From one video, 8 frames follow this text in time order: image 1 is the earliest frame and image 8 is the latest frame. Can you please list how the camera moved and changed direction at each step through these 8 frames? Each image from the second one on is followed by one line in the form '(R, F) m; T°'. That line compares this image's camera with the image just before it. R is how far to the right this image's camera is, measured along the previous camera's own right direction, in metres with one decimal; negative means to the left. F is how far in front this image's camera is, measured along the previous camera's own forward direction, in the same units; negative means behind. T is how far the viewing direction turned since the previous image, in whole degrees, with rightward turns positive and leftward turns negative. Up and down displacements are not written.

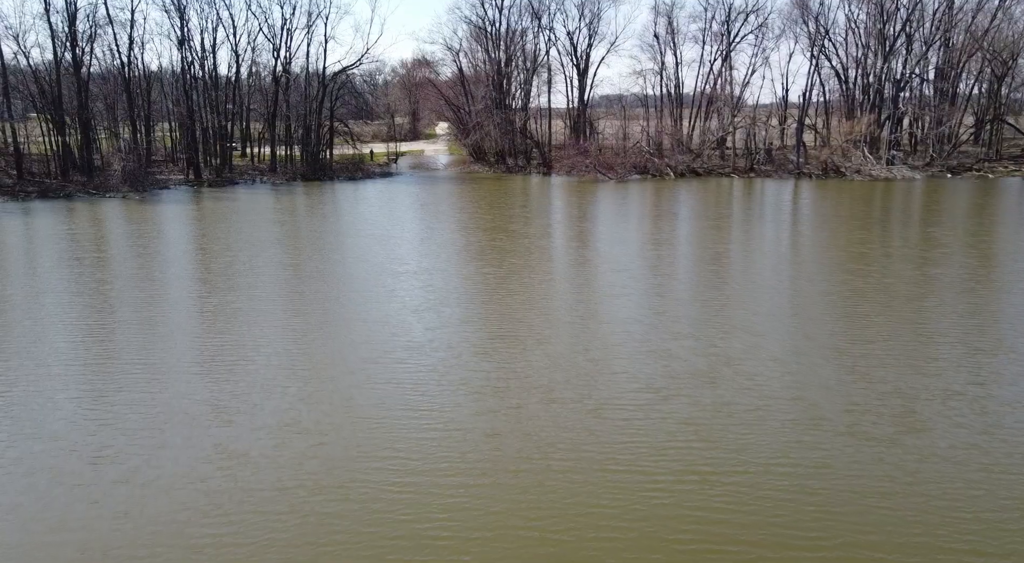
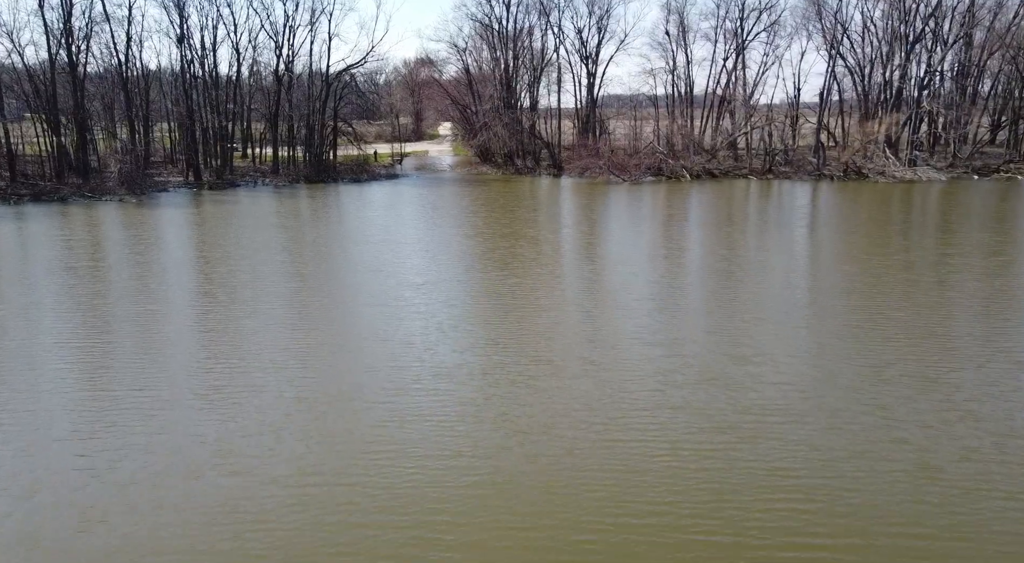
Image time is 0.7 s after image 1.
(-0.3, +0.9) m; 0°
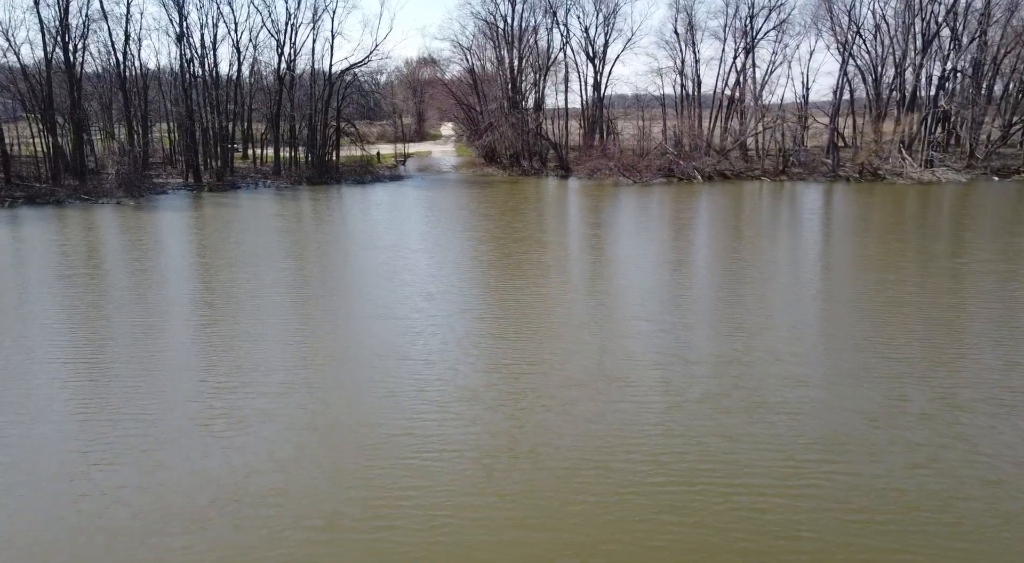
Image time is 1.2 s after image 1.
(-0.3, +0.6) m; 0°
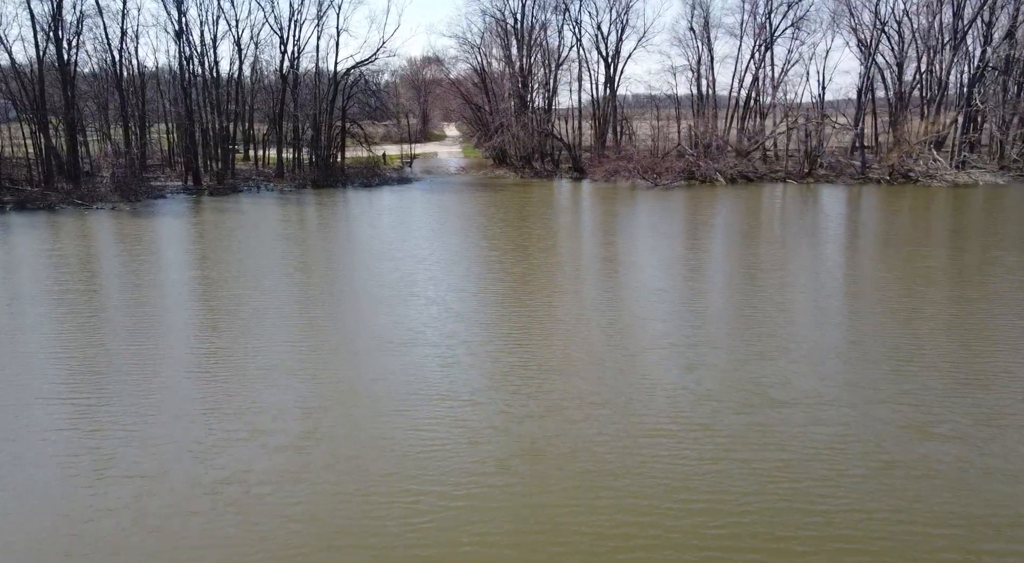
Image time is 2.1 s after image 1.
(-0.4, +1.1) m; 0°
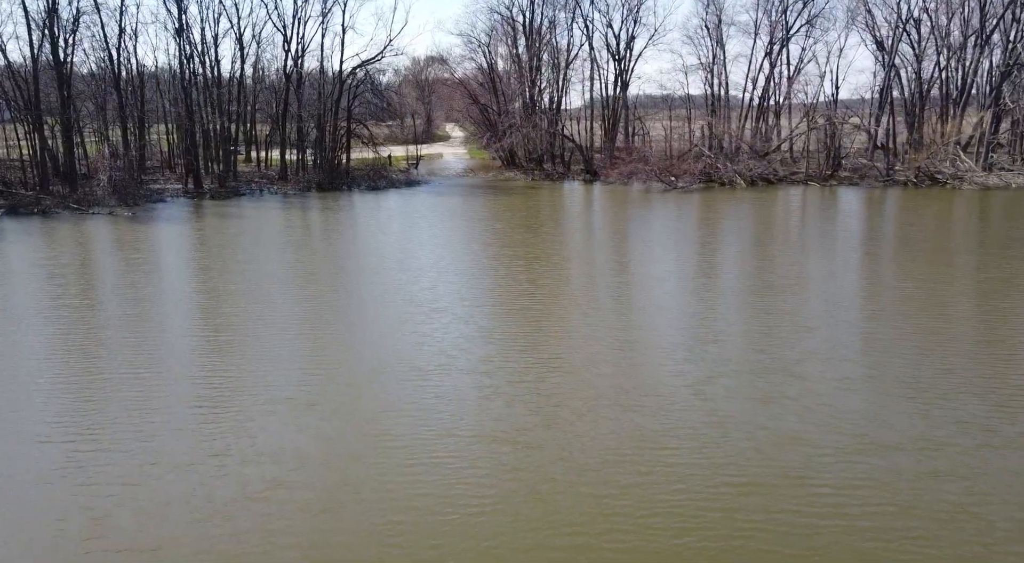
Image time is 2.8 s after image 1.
(-0.4, +0.9) m; 0°
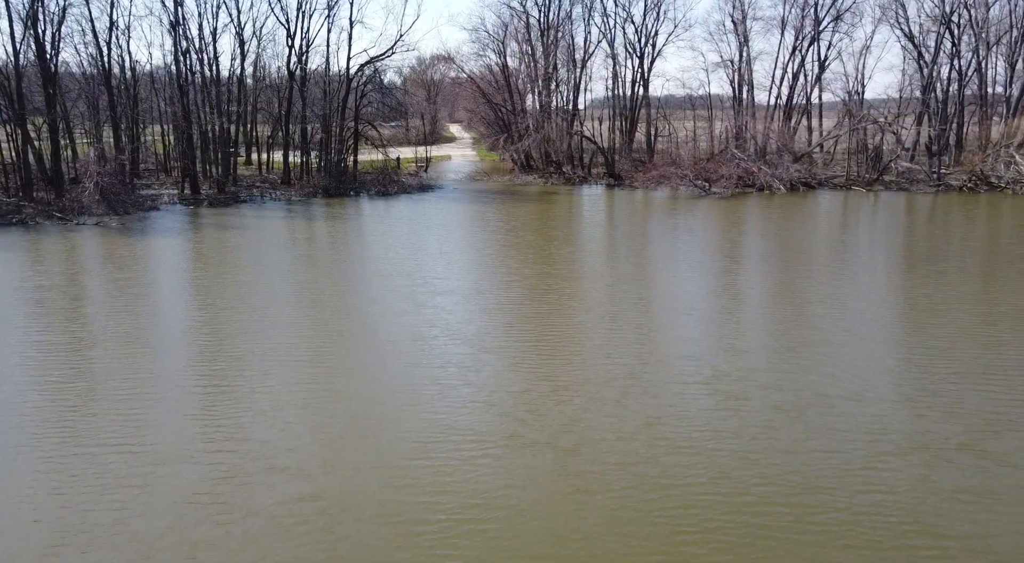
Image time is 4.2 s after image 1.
(-0.6, +1.7) m; 0°
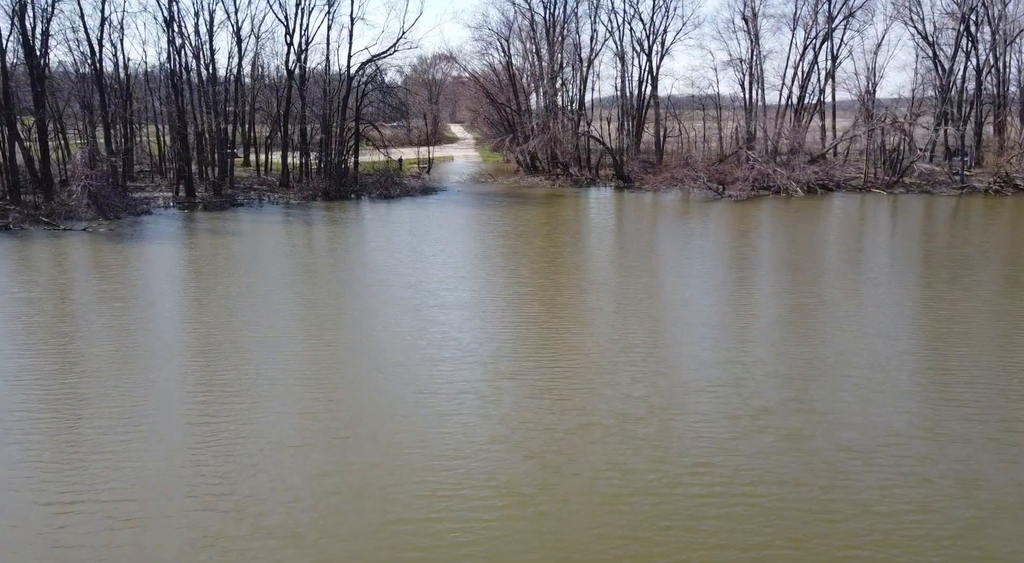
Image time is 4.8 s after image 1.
(-0.2, +0.8) m; 0°
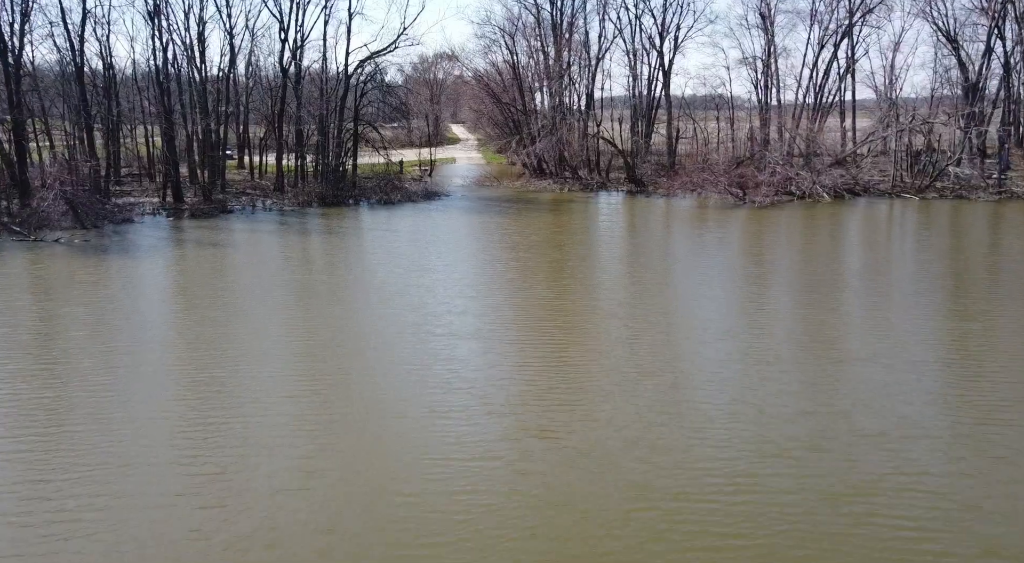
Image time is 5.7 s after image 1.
(-0.2, +1.3) m; 0°
